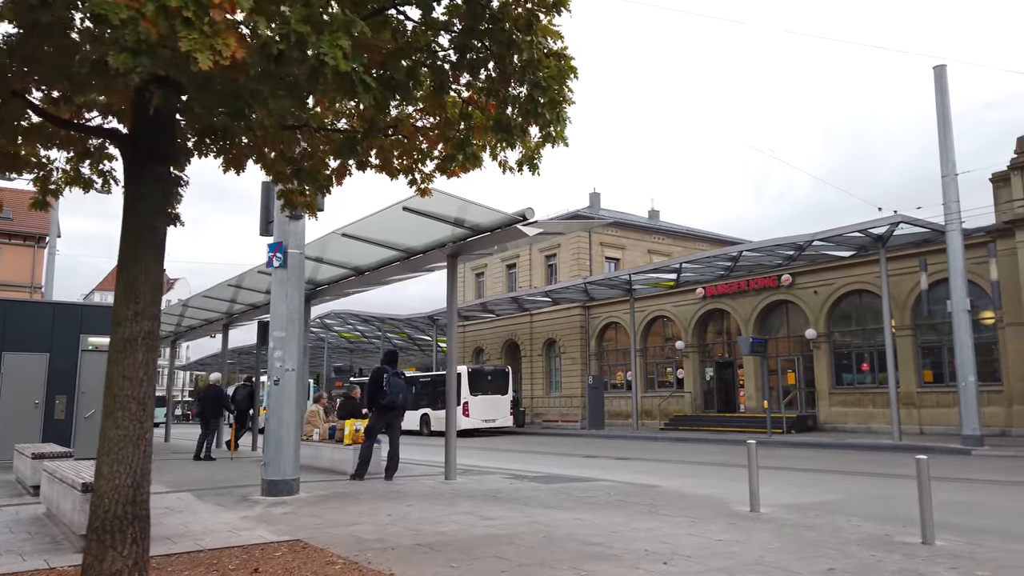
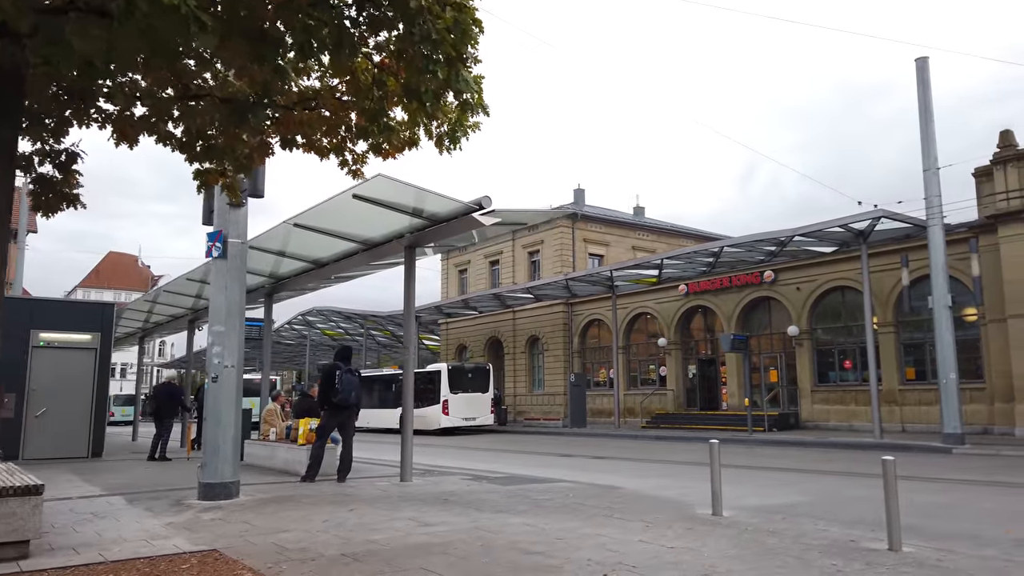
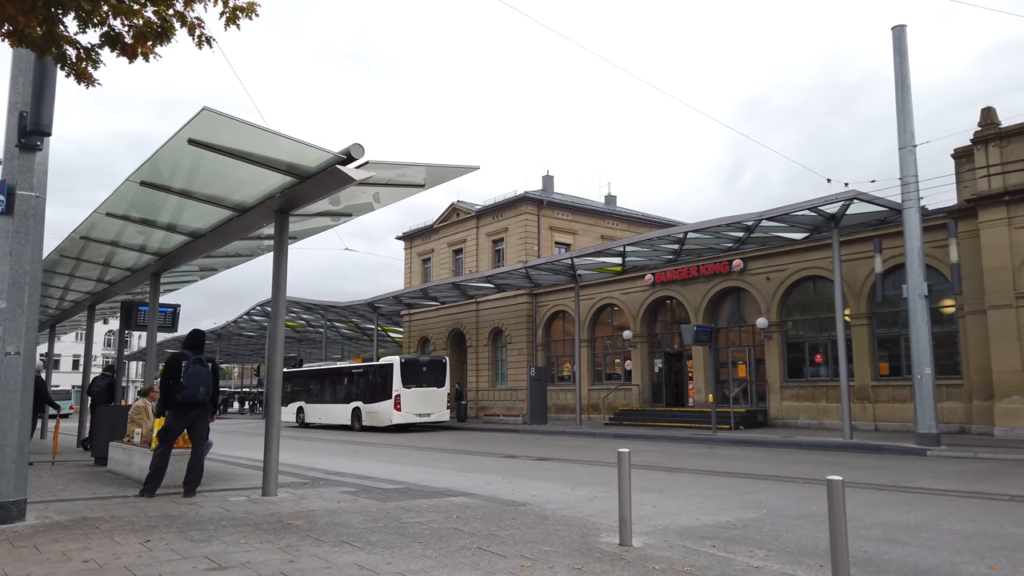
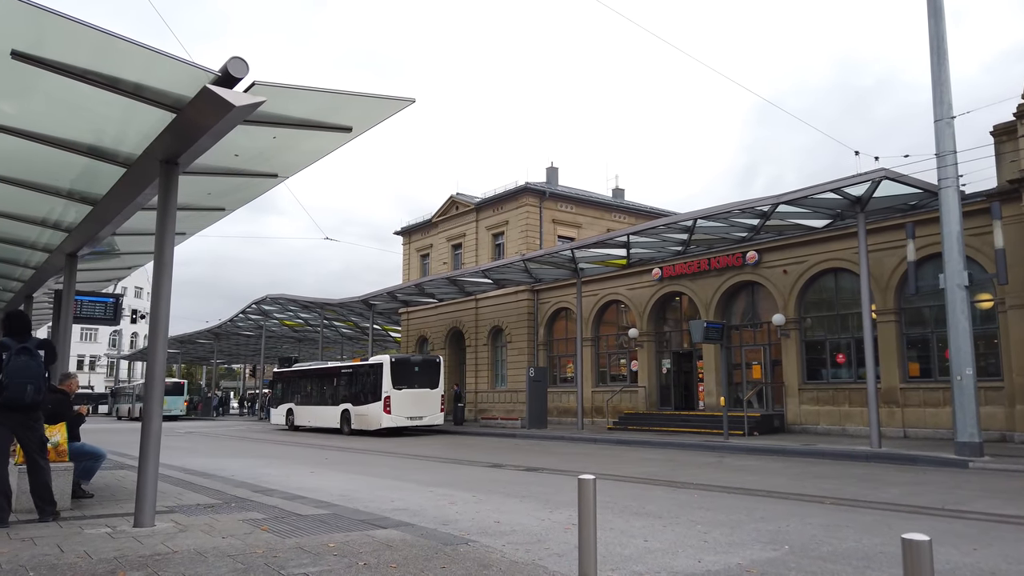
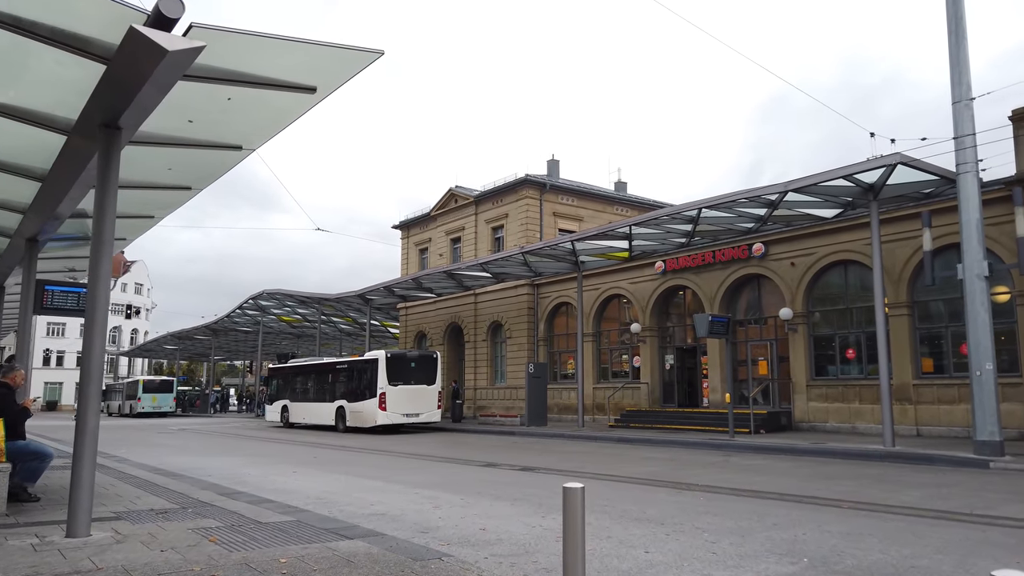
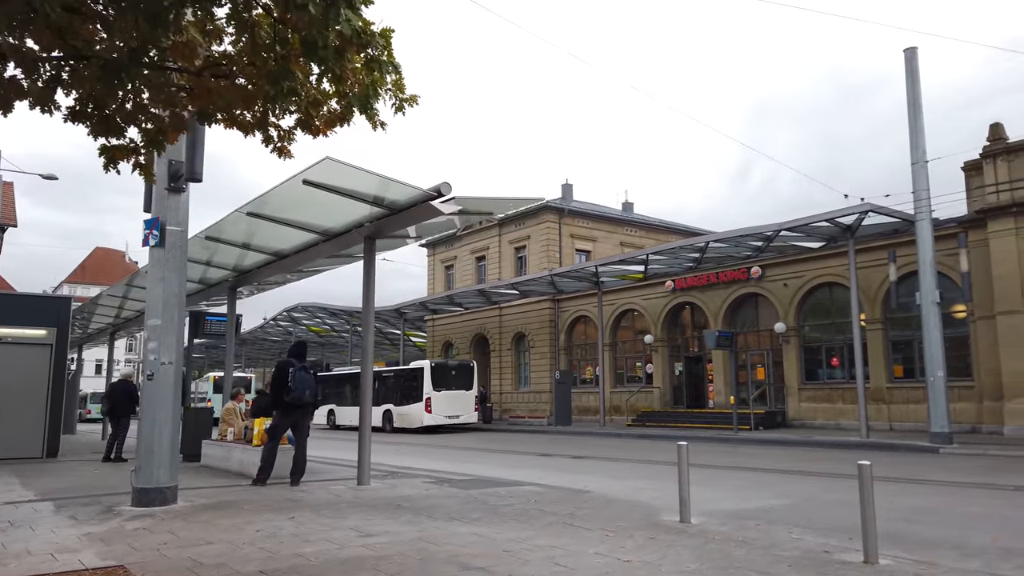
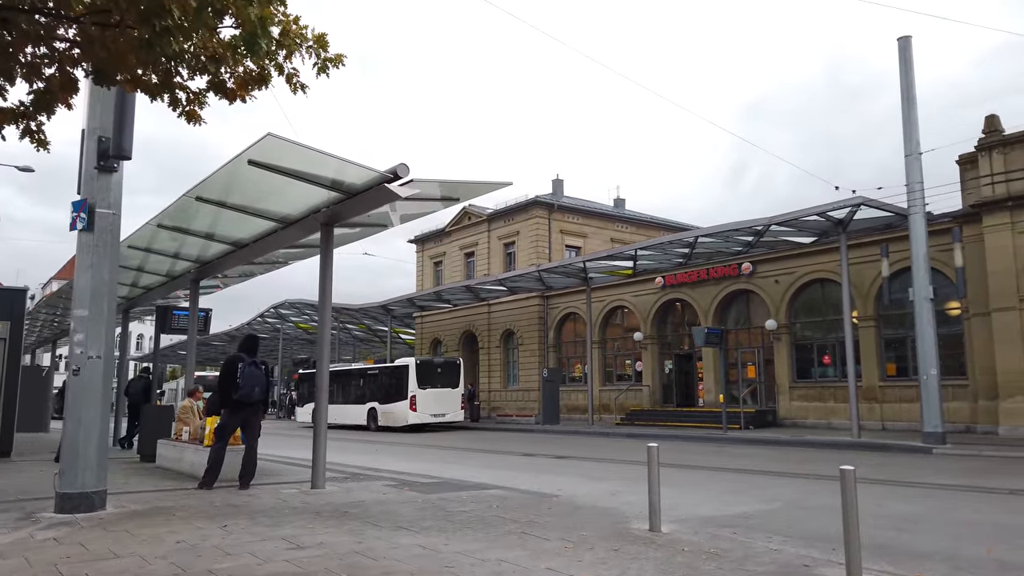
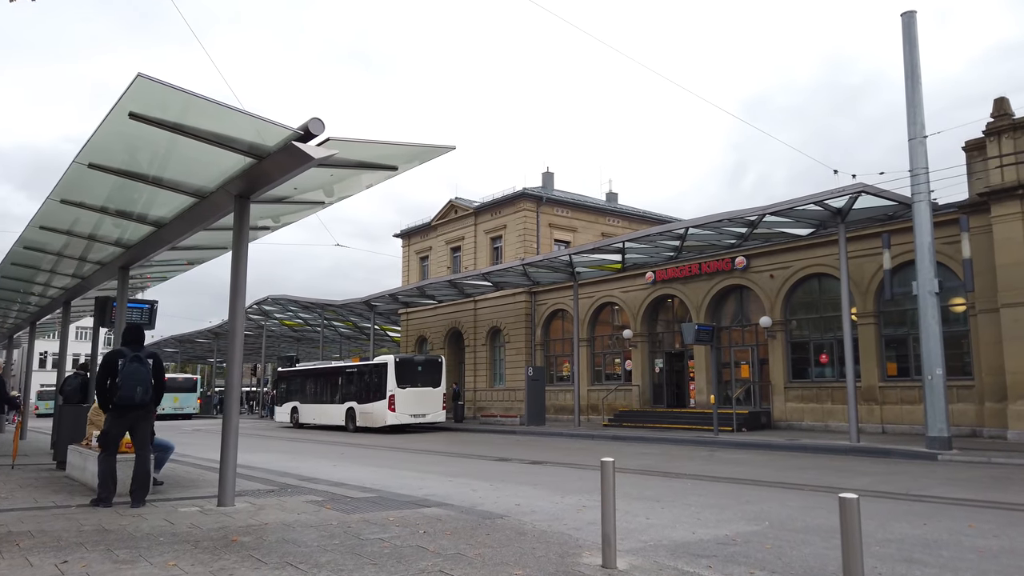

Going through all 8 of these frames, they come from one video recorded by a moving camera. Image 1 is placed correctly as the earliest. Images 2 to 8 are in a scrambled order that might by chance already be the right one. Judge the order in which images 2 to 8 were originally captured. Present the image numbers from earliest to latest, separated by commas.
2, 6, 7, 3, 8, 4, 5
